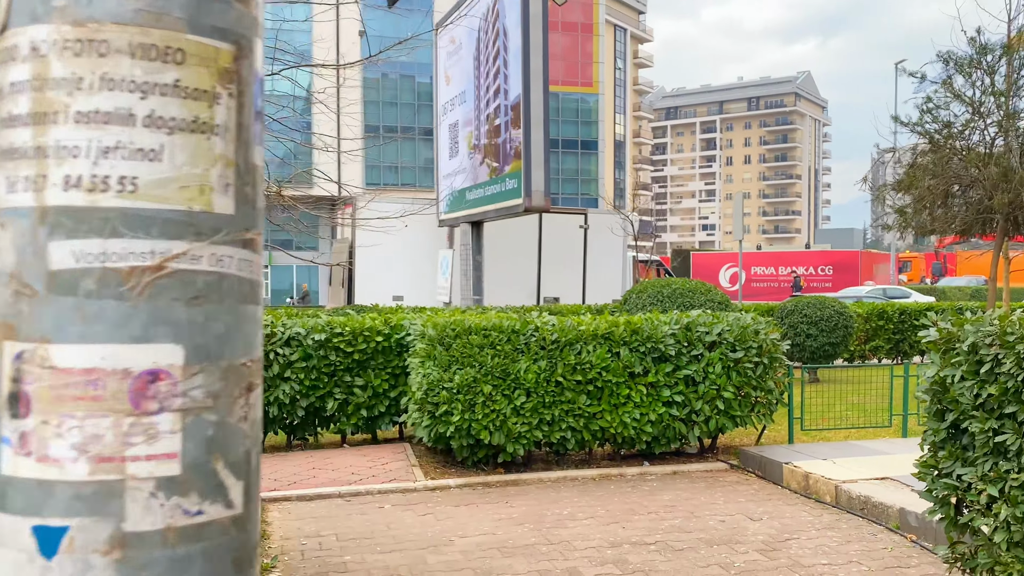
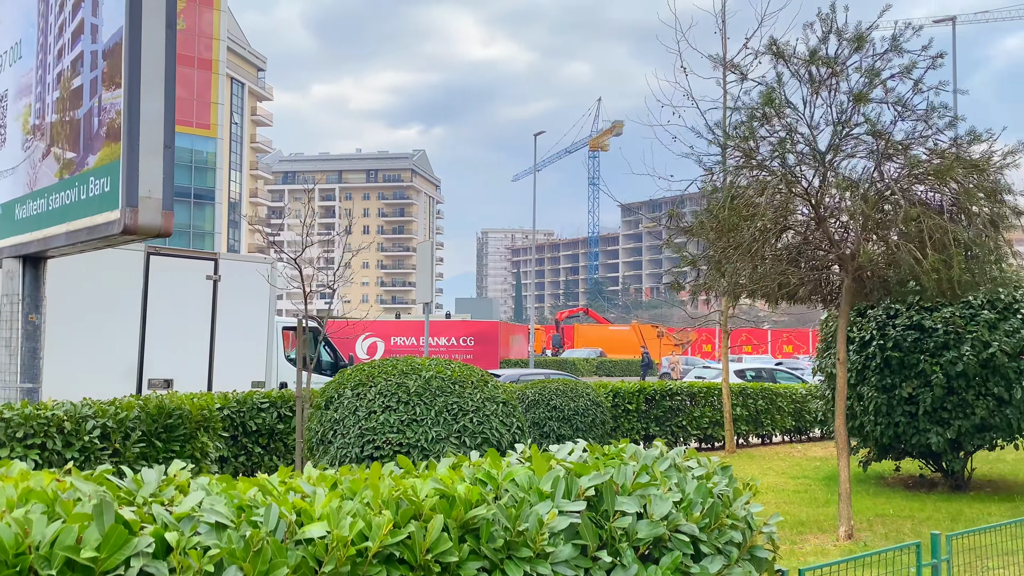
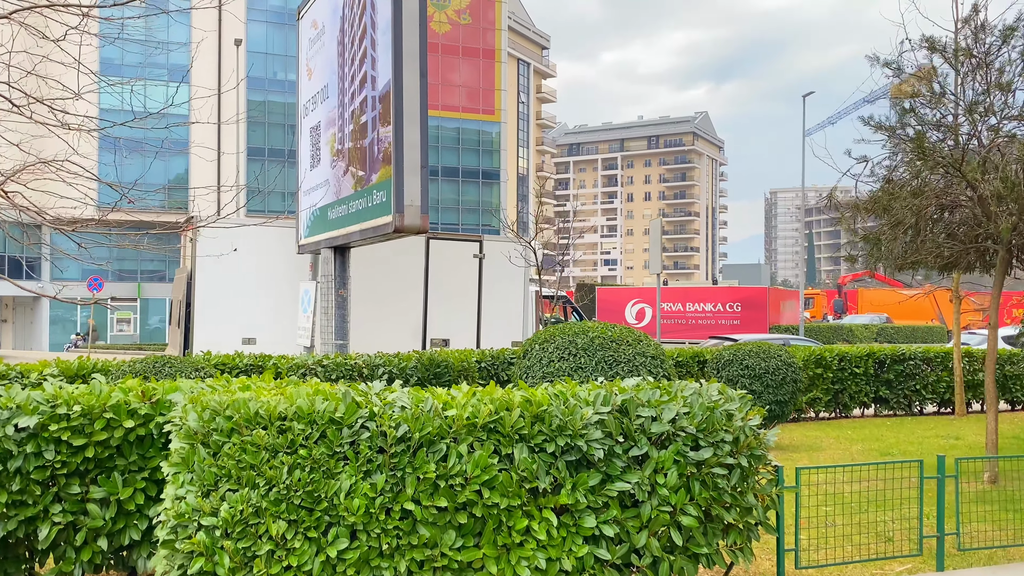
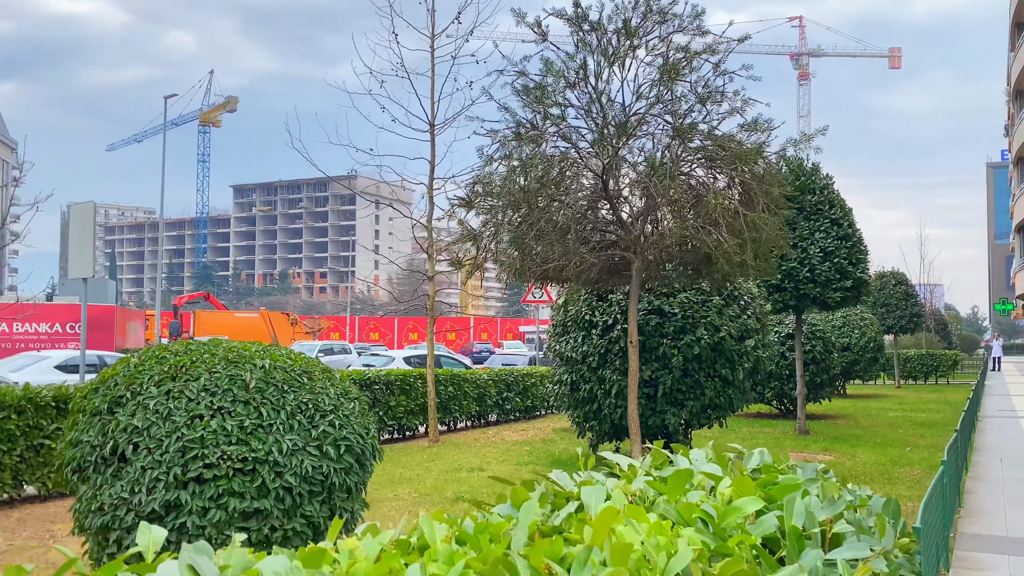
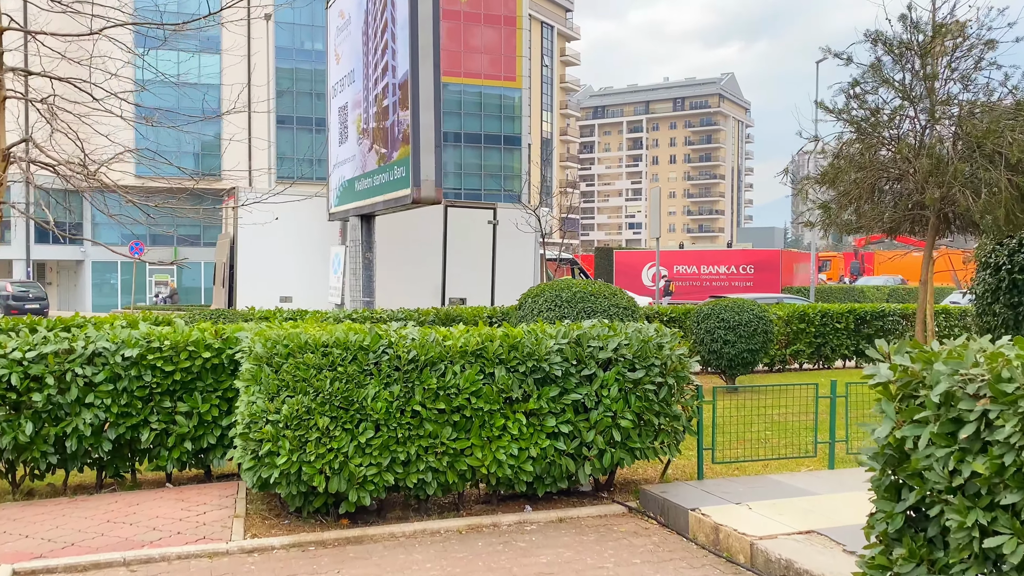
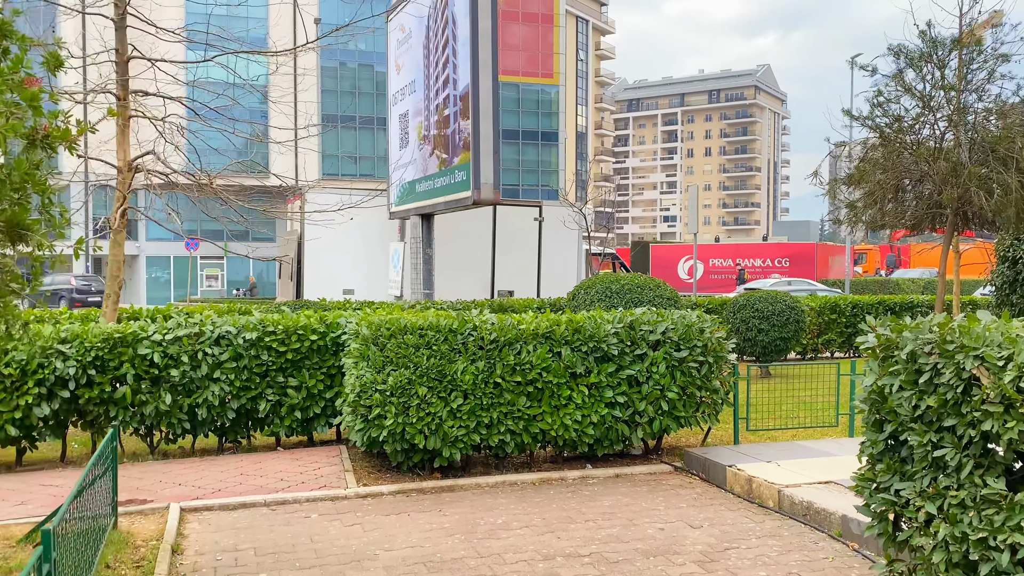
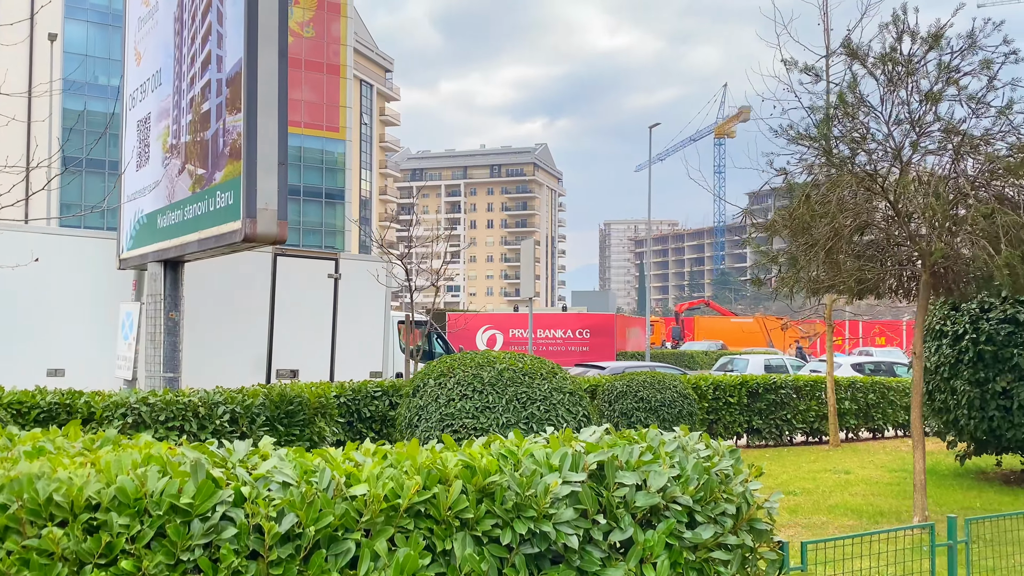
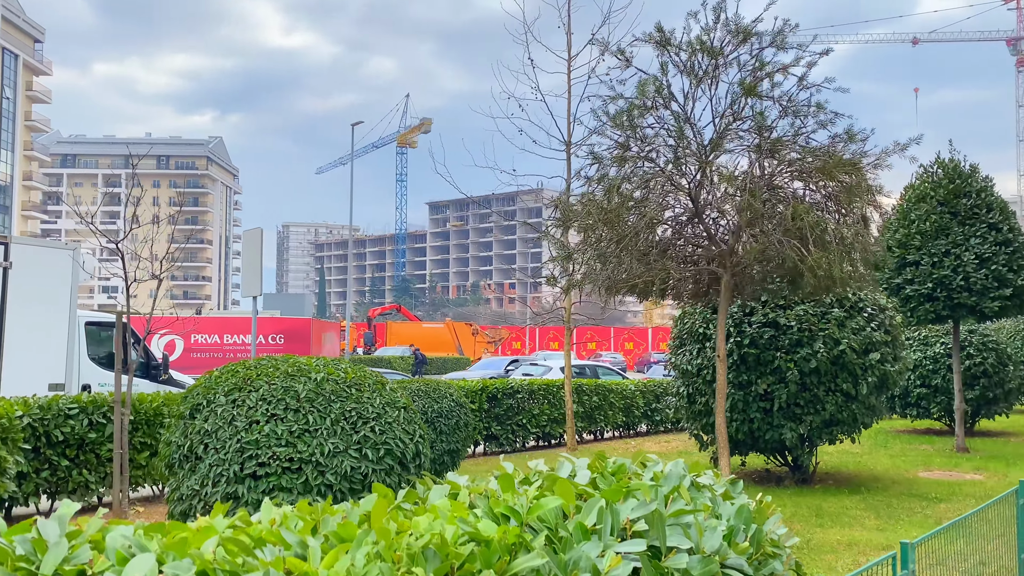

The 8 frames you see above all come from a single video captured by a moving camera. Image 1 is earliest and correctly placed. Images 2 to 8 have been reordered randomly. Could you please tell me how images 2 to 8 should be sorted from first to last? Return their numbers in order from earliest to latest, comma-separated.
6, 5, 3, 7, 2, 8, 4
